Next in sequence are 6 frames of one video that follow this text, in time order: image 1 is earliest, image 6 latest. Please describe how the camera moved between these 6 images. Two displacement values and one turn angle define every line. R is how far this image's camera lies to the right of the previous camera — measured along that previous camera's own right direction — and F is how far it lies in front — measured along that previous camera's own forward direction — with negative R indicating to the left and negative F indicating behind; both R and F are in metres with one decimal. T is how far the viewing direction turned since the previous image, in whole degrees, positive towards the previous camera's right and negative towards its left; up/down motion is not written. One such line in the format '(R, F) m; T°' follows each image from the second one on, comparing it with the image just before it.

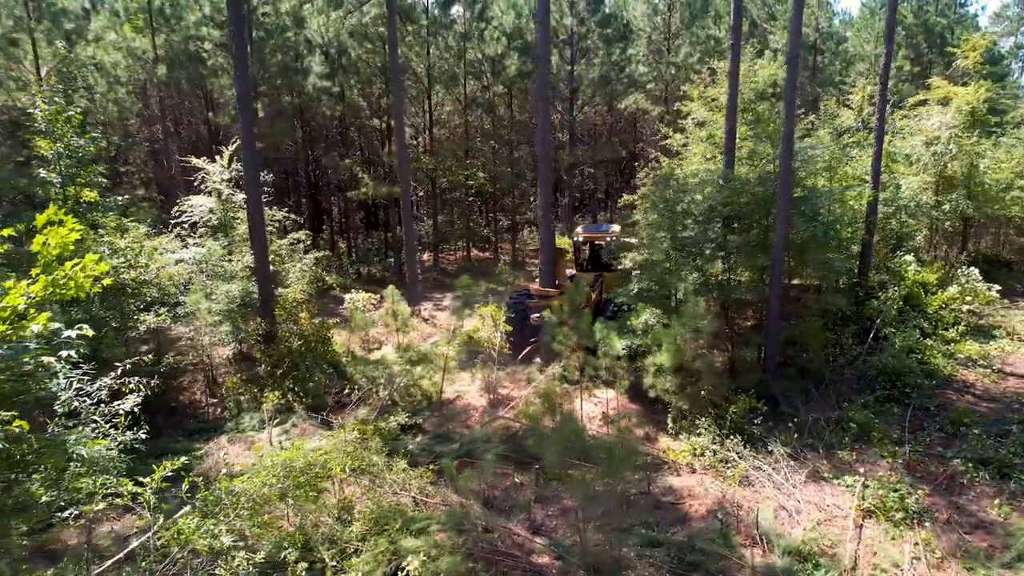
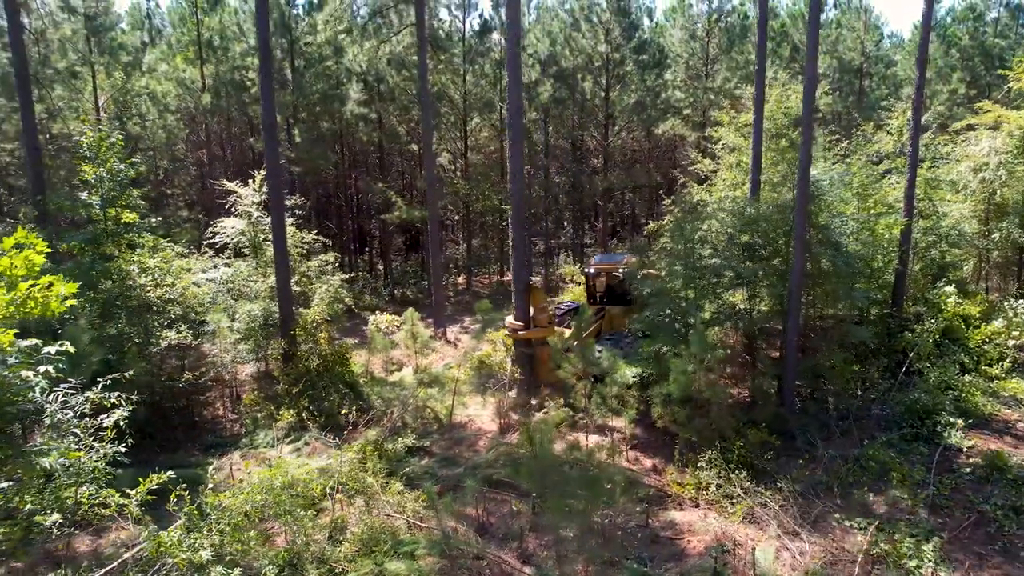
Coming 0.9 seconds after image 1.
(+0.6, 0.0) m; -5°
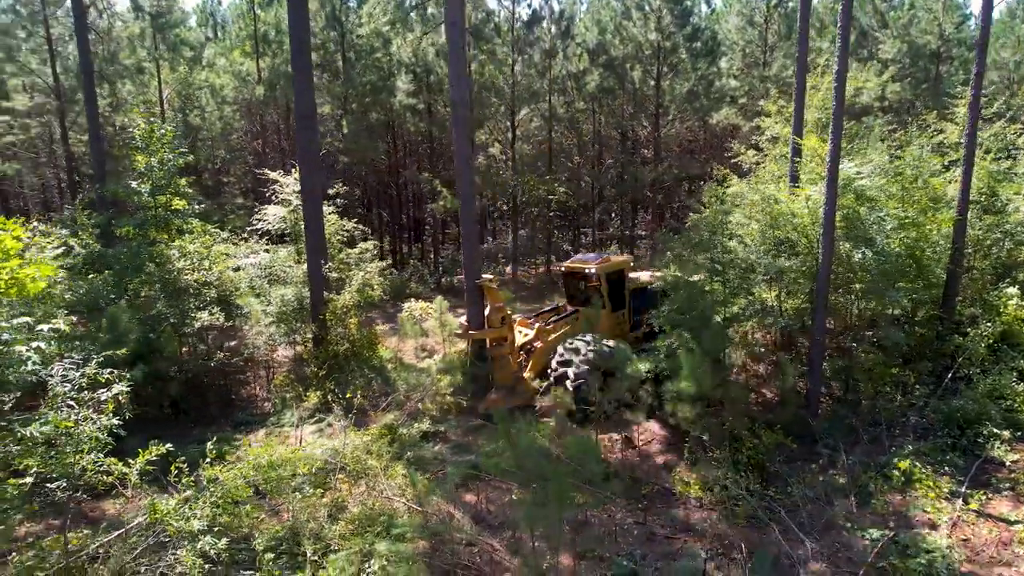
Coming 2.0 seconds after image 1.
(+0.7, 0.0) m; -6°
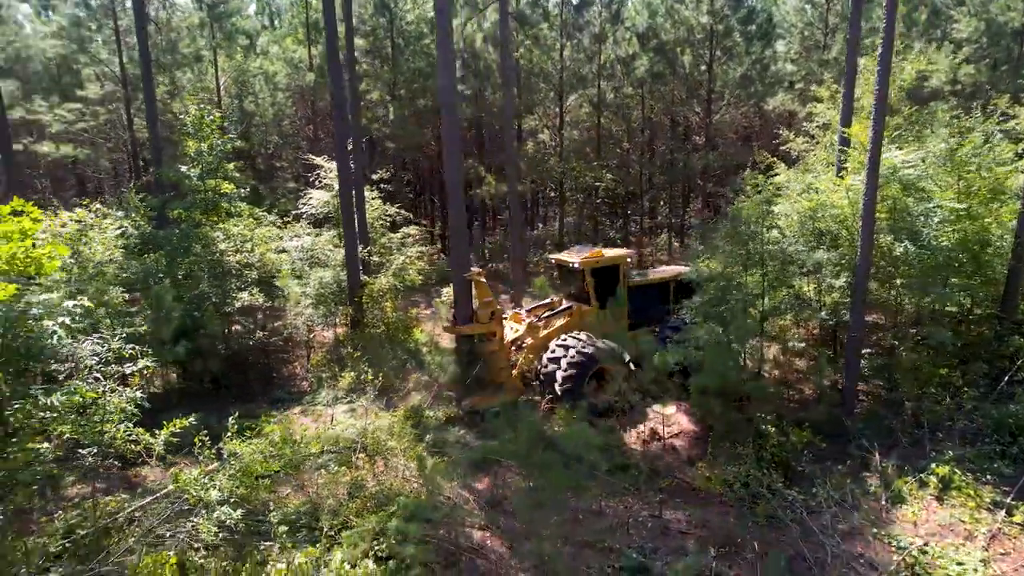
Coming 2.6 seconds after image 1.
(+0.4, 0.0) m; -5°
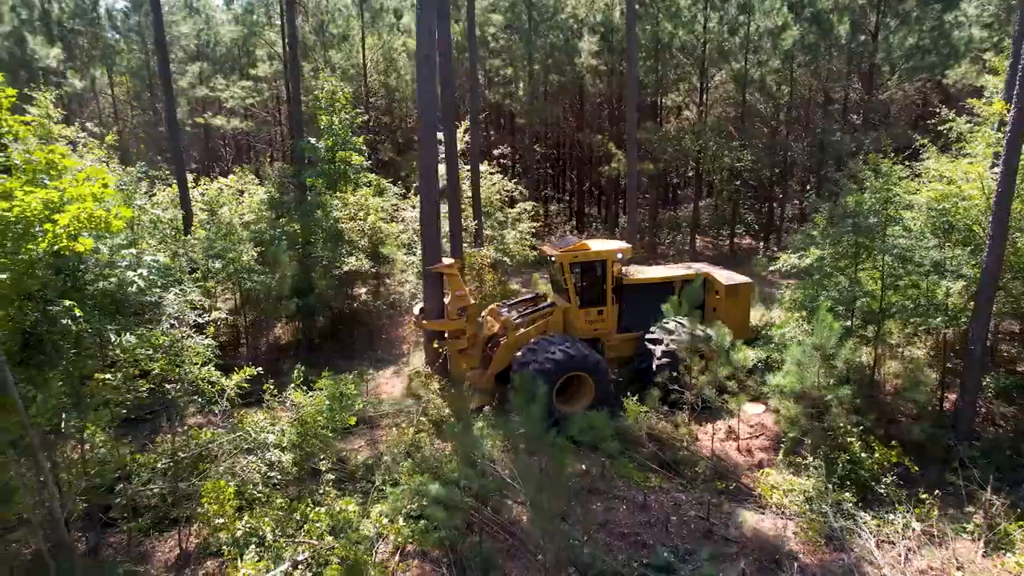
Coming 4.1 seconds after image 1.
(+1.1, +0.1) m; -14°
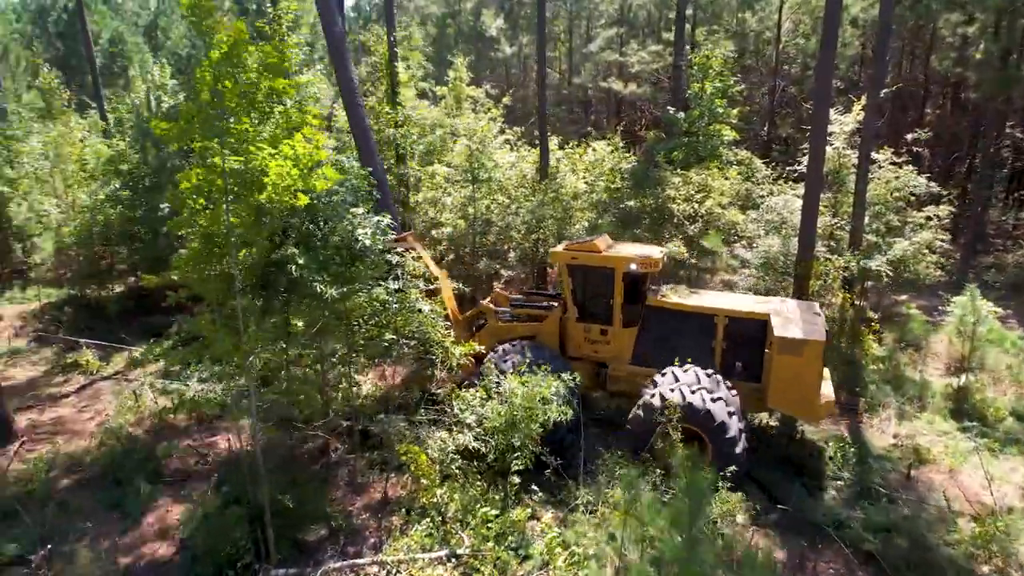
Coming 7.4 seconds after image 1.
(+1.3, +1.6) m; -36°
